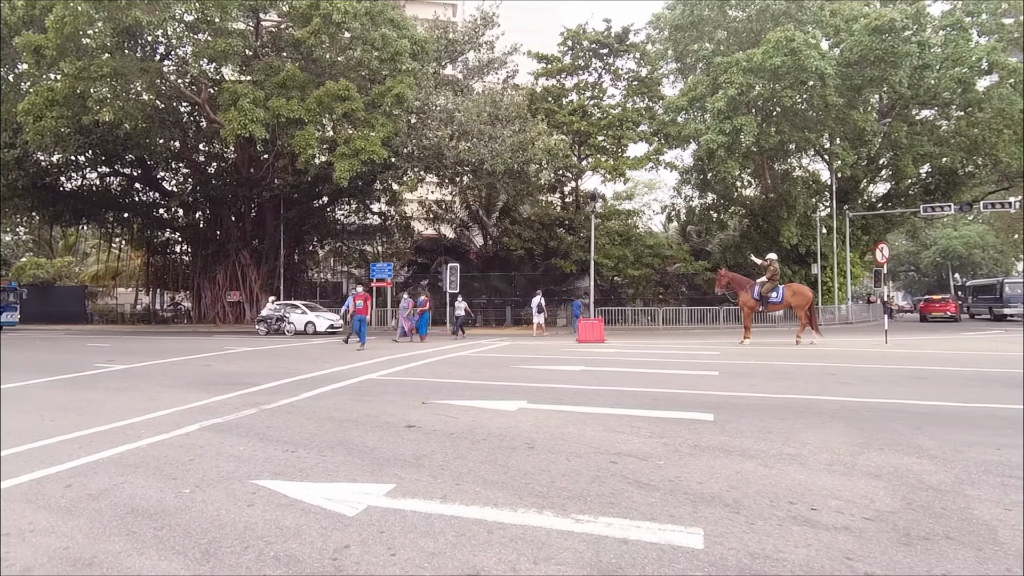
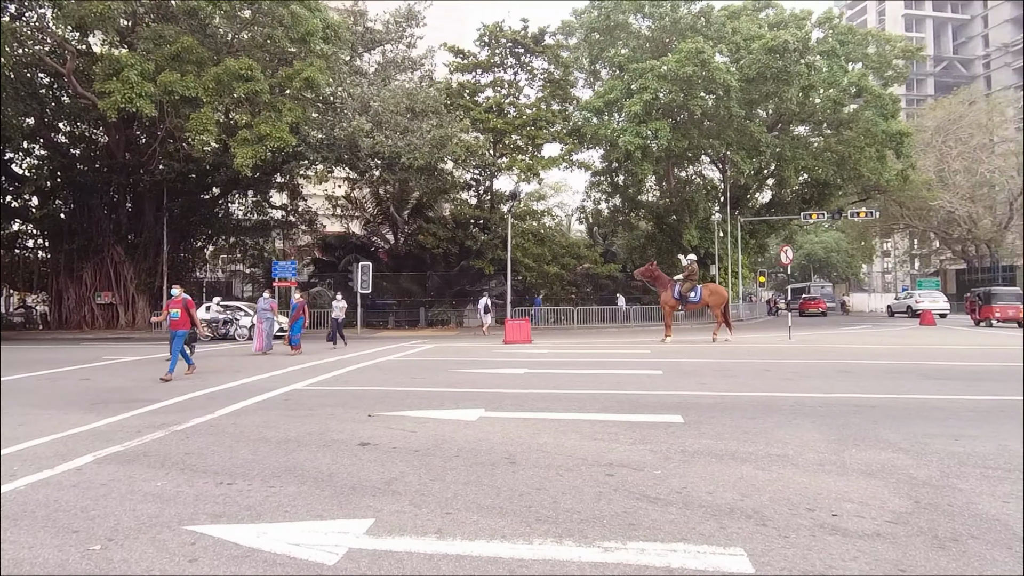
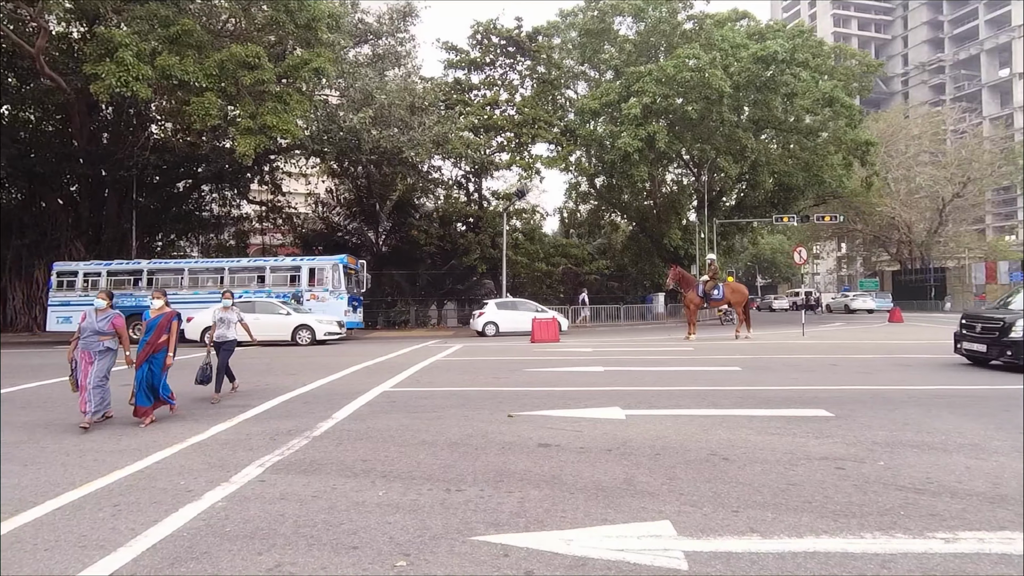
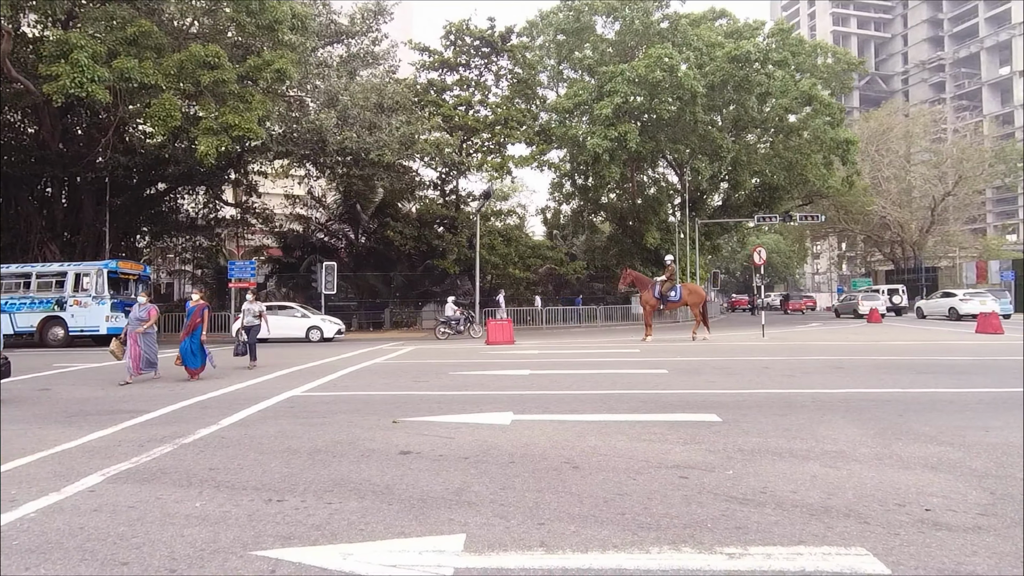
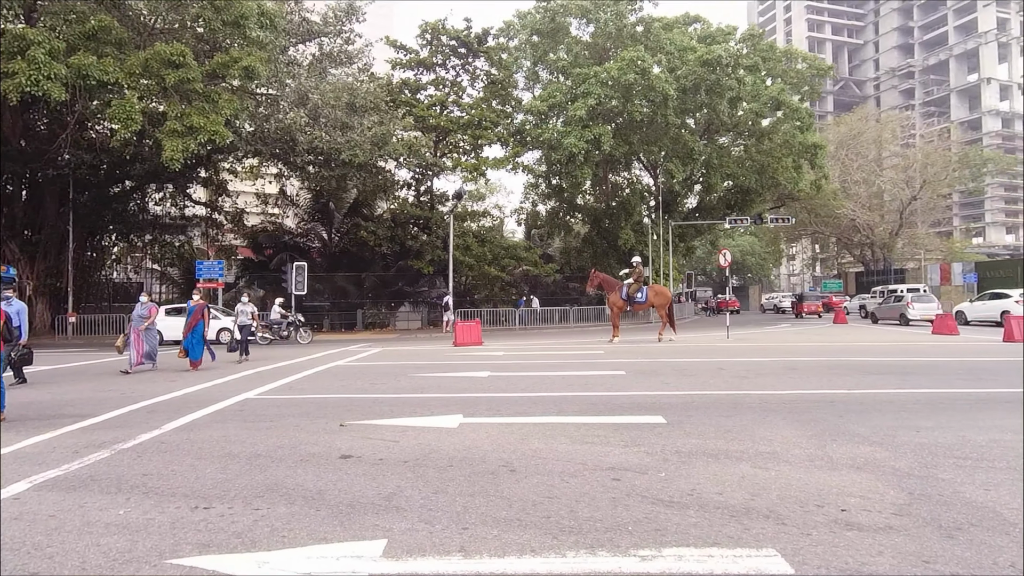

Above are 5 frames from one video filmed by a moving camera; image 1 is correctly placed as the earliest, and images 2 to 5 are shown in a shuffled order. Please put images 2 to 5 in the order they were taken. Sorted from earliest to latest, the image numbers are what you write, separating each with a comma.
2, 5, 4, 3
